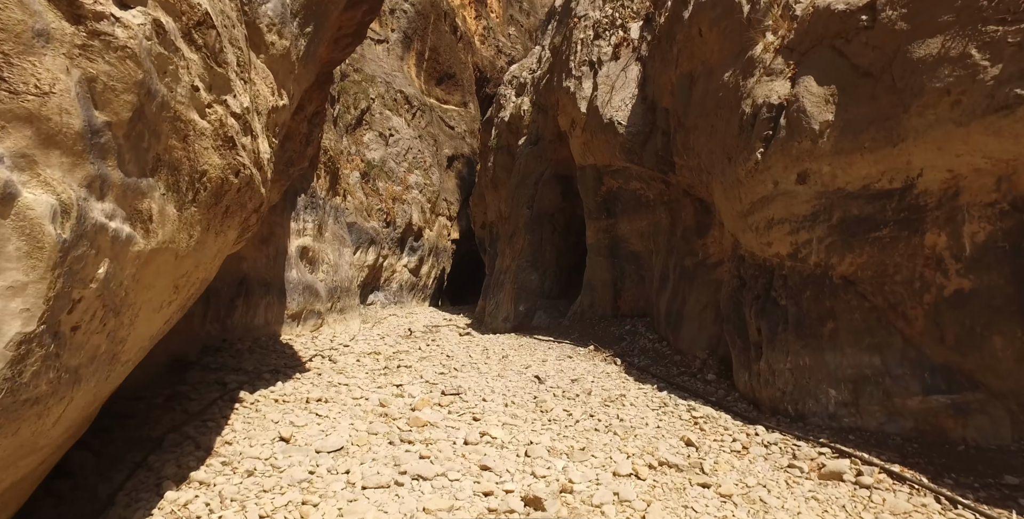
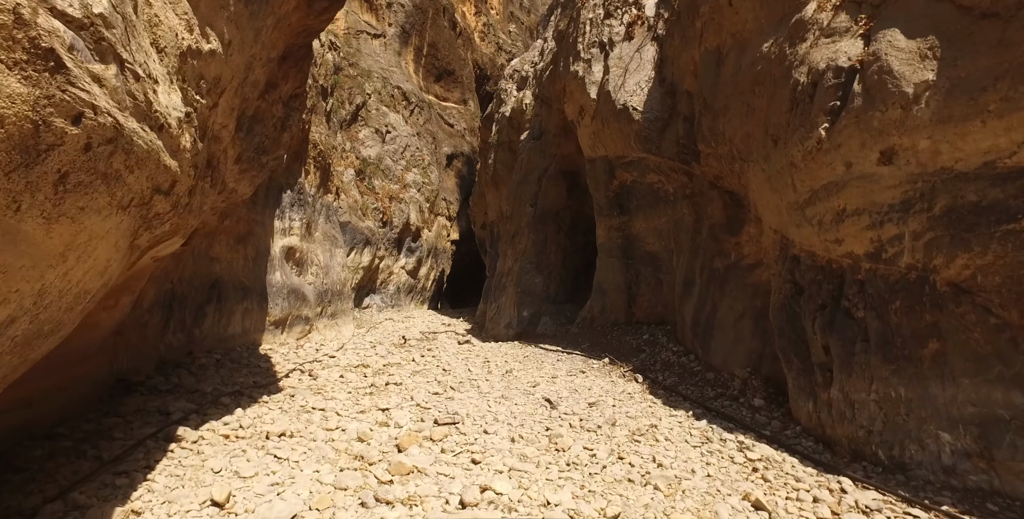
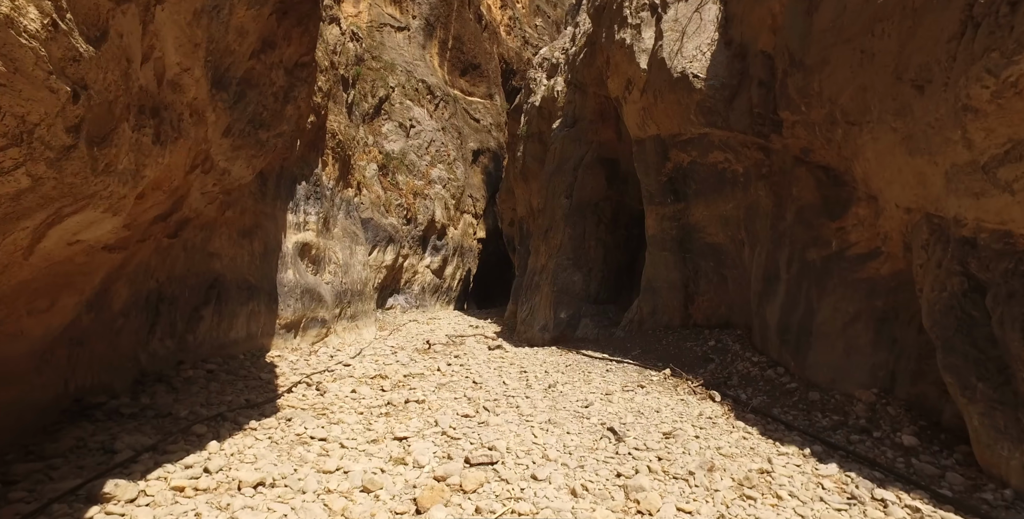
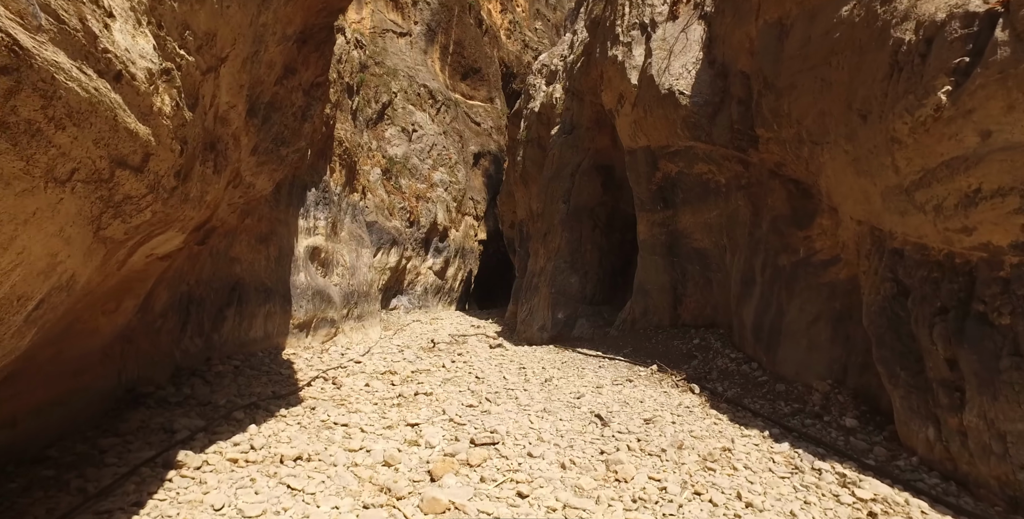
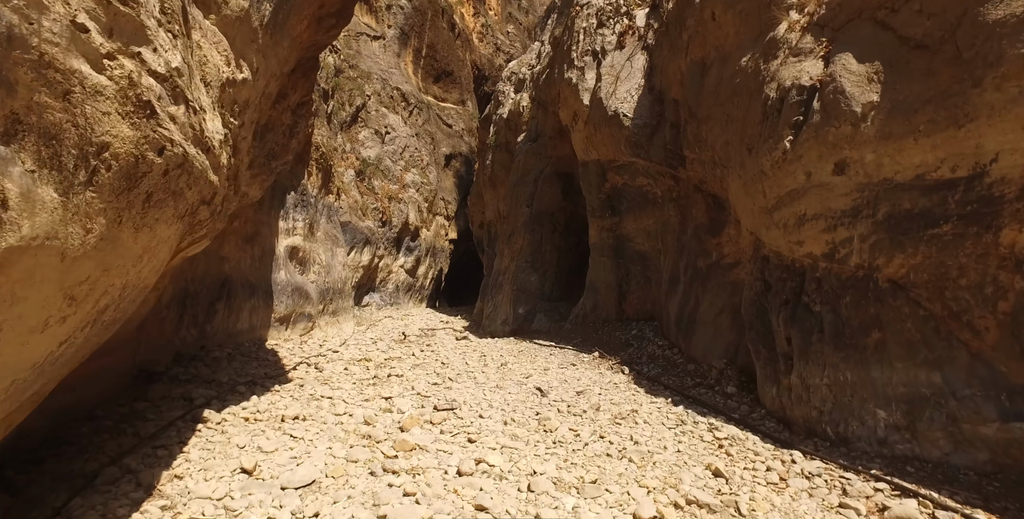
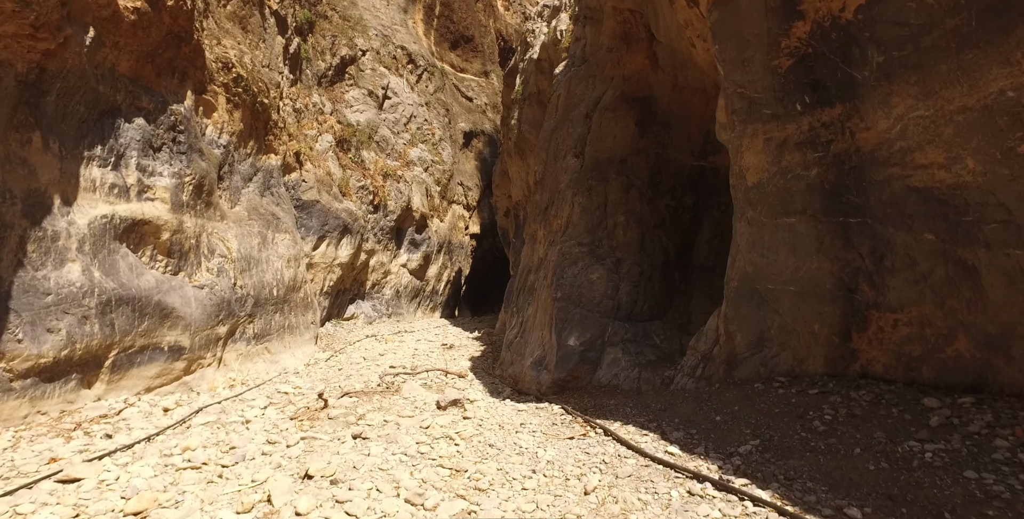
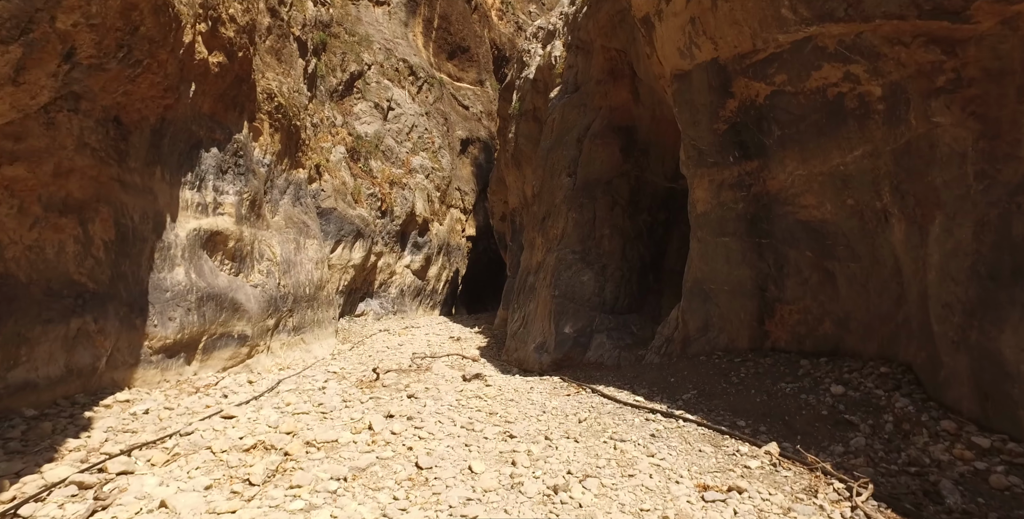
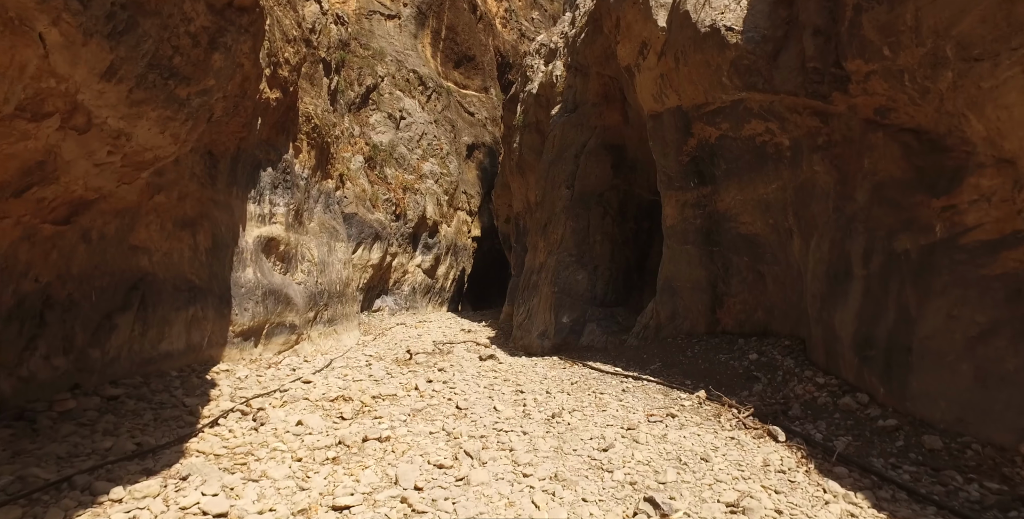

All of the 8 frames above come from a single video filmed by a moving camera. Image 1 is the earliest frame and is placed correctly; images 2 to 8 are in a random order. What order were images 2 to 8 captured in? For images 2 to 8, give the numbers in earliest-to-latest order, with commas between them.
5, 2, 4, 3, 8, 7, 6
